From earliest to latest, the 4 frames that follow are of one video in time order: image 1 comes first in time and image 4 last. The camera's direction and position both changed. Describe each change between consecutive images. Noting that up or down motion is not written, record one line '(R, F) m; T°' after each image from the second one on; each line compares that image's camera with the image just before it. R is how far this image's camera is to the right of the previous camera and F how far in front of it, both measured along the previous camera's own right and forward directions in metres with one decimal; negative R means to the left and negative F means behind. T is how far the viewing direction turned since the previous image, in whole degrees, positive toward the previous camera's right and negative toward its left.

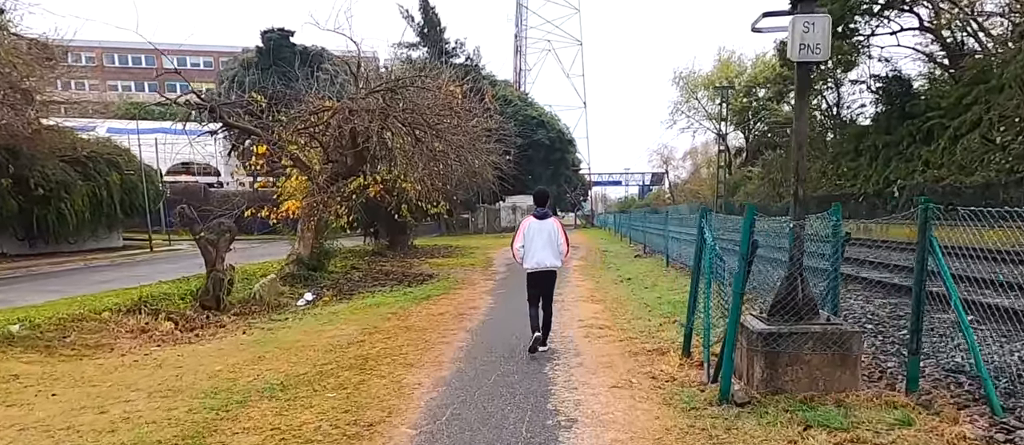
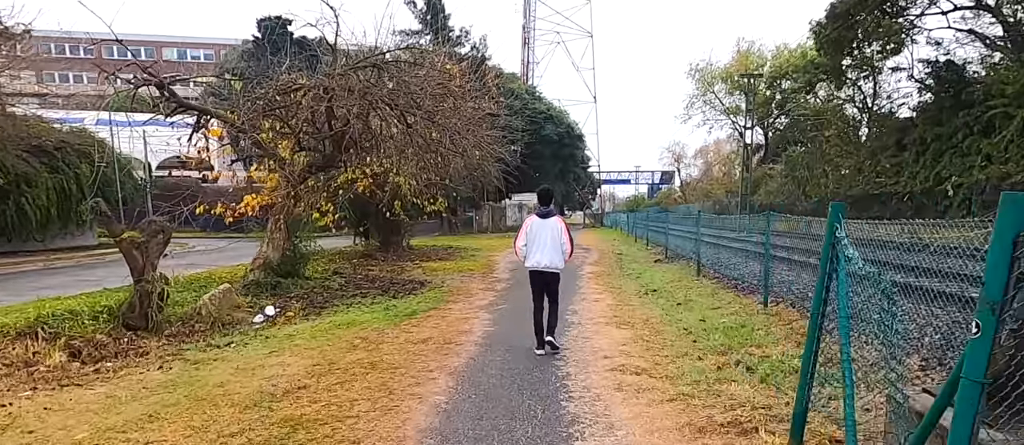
(0.0, +2.0) m; -1°
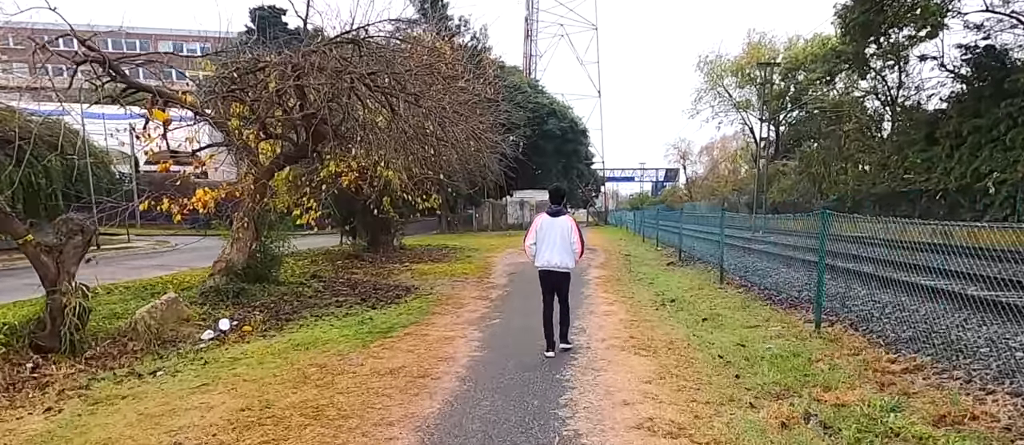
(+0.1, +1.4) m; 0°
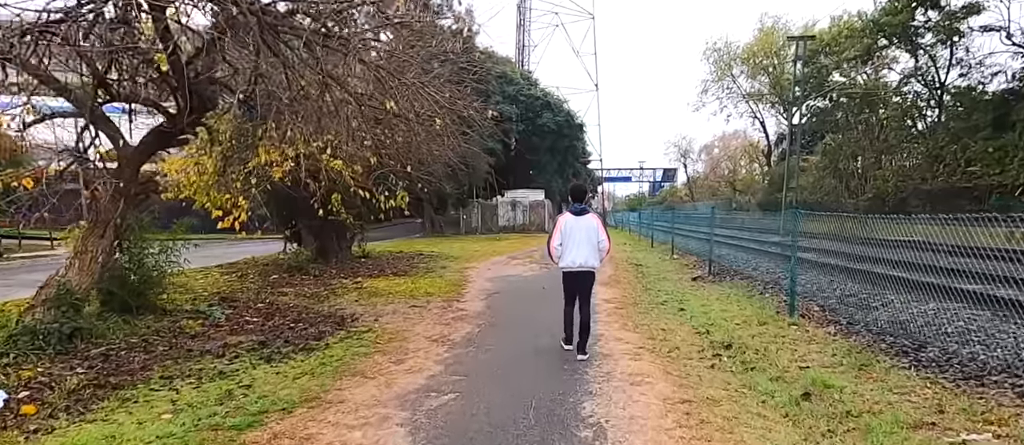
(+0.2, +3.2) m; 0°
